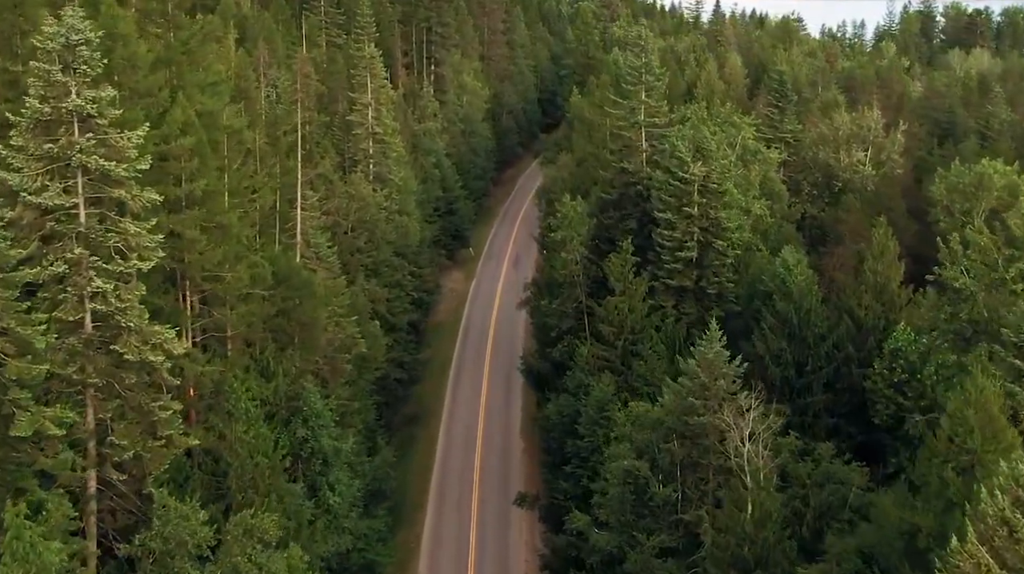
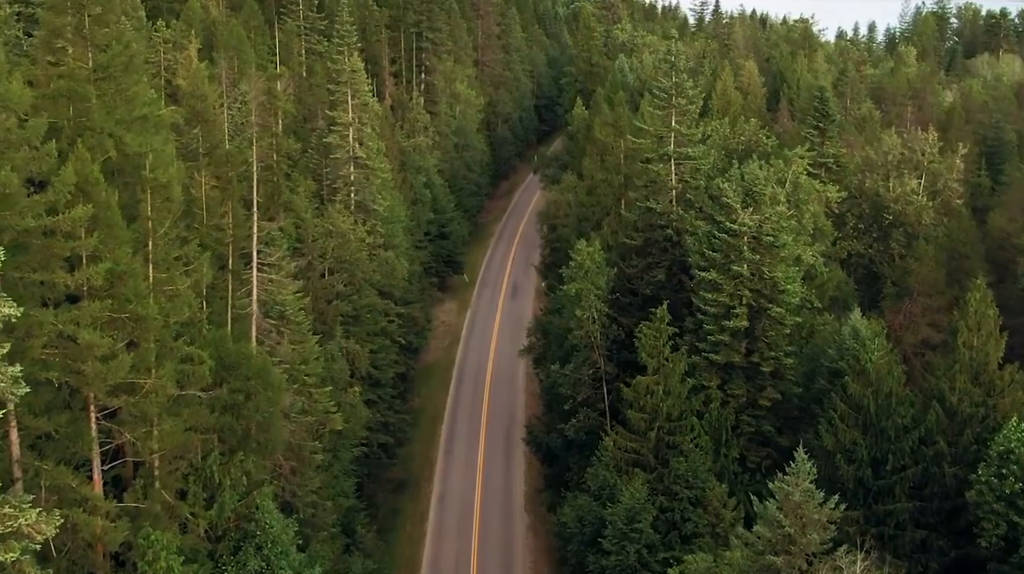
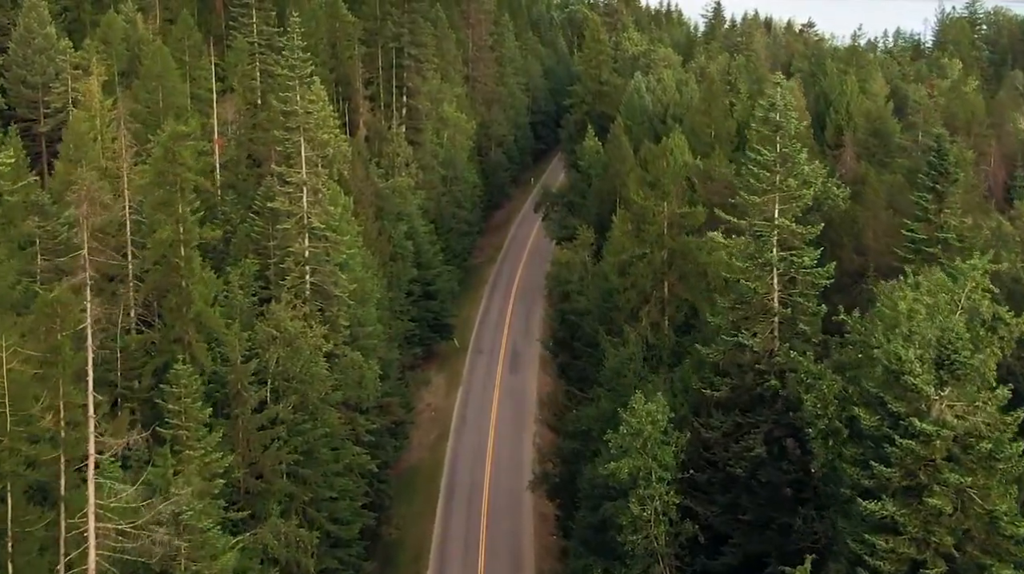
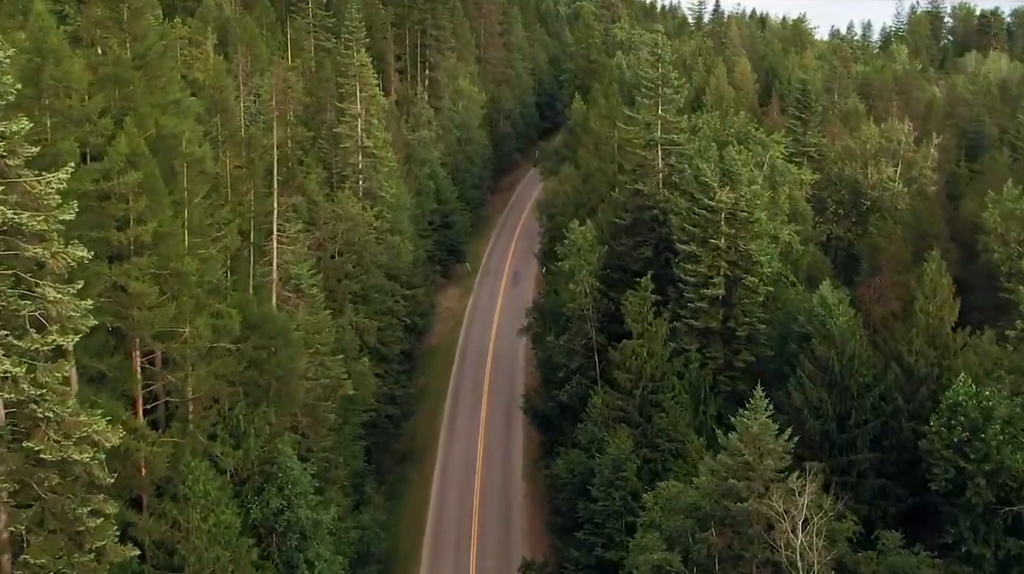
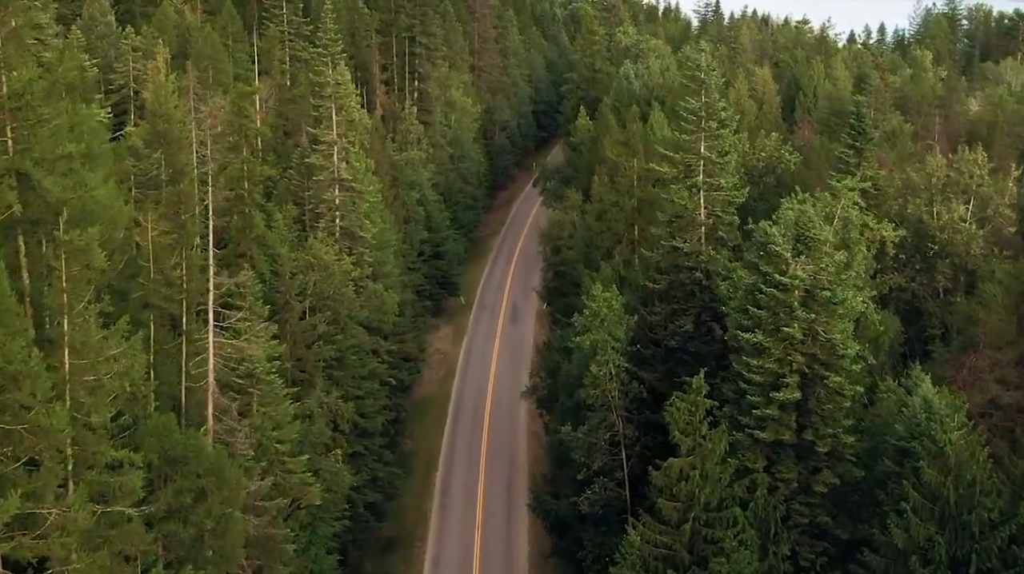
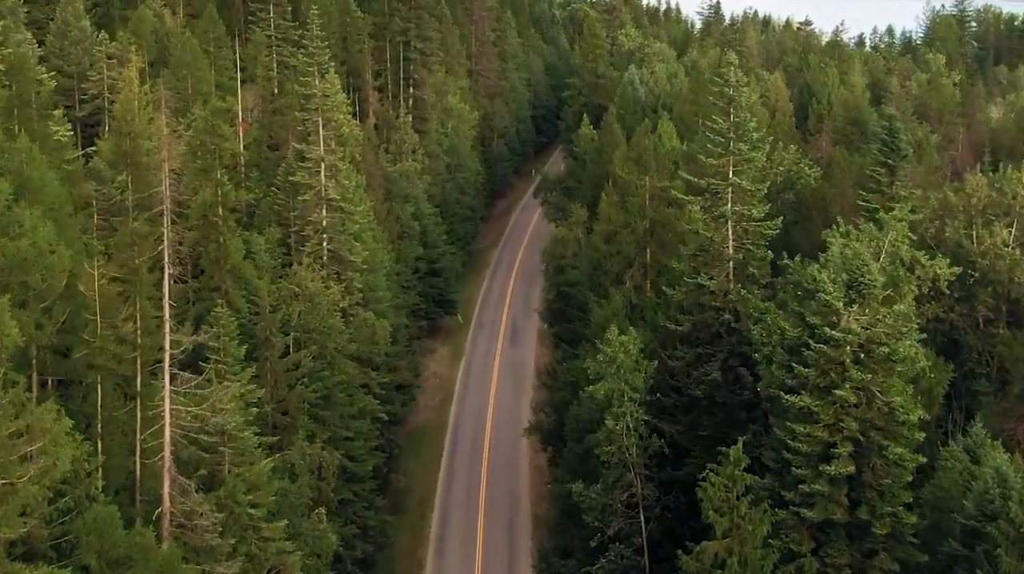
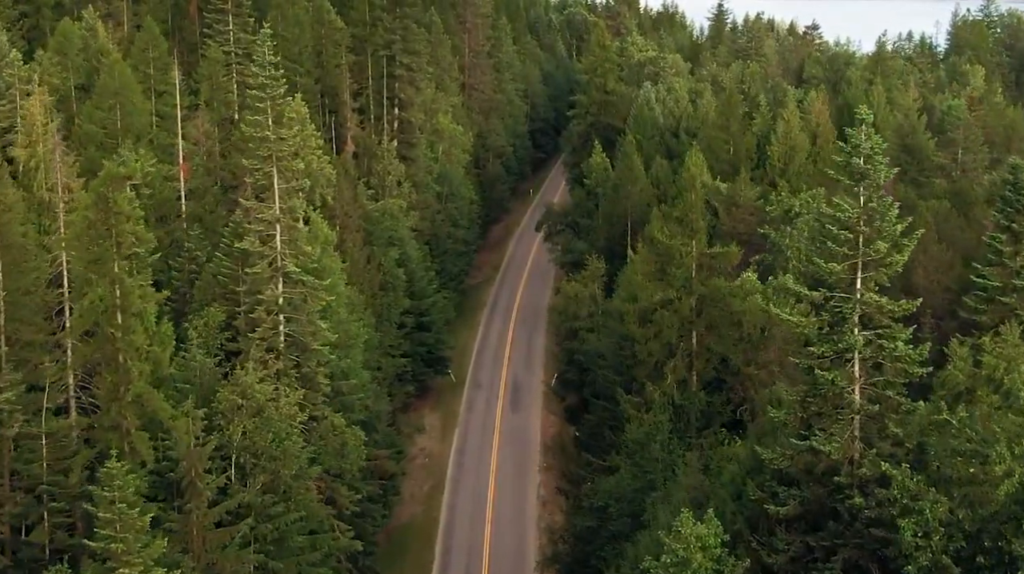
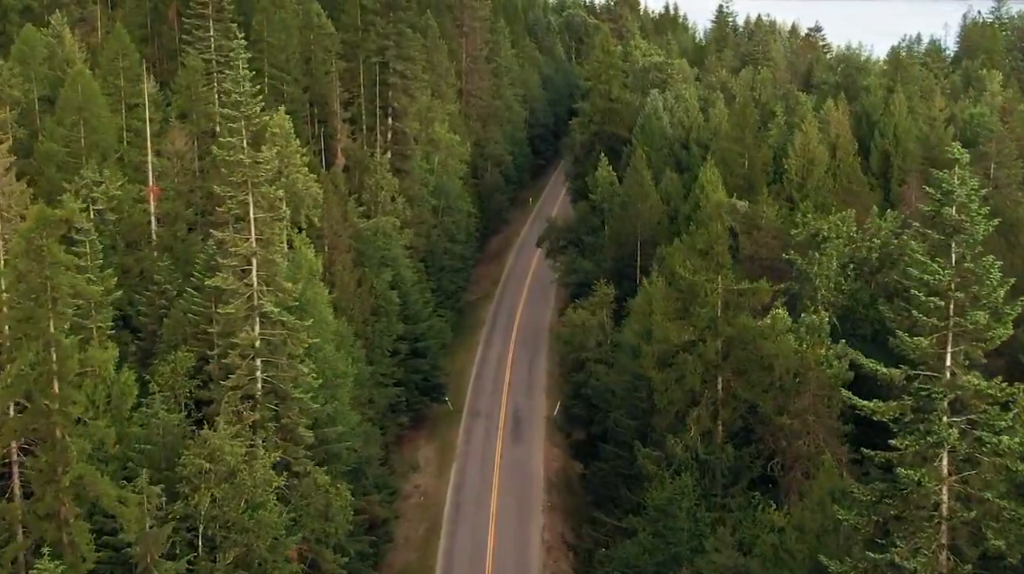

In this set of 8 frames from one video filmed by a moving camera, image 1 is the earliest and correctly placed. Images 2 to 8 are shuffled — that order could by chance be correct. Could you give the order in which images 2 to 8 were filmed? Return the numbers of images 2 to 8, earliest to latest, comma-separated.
4, 2, 5, 6, 3, 7, 8
